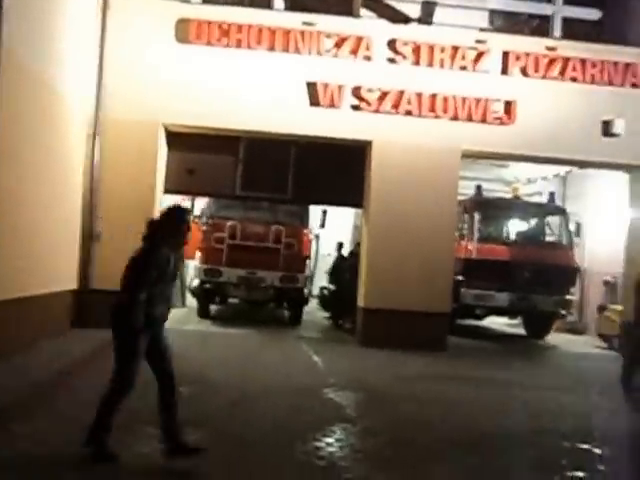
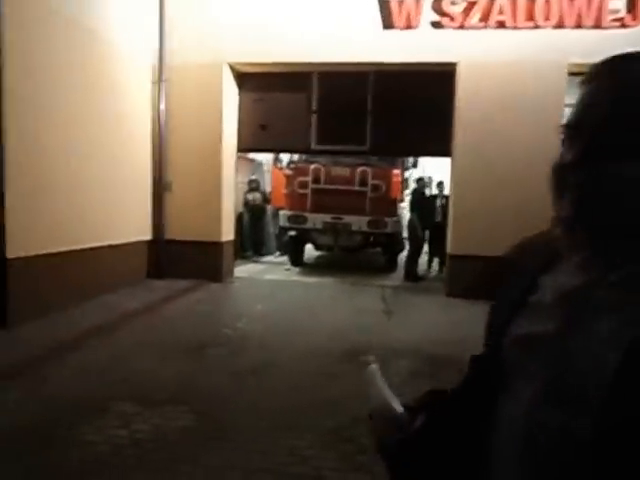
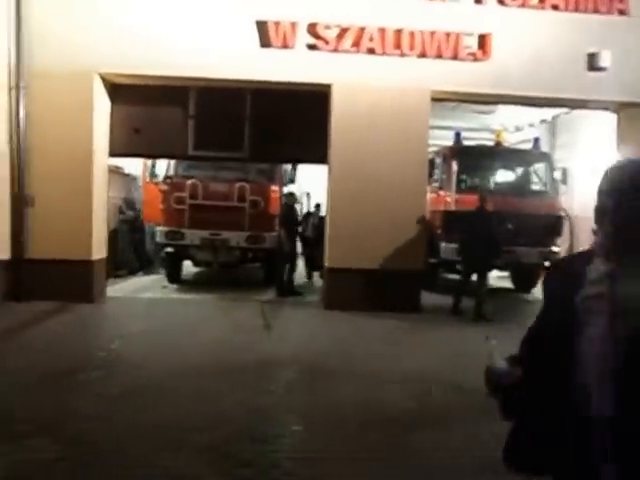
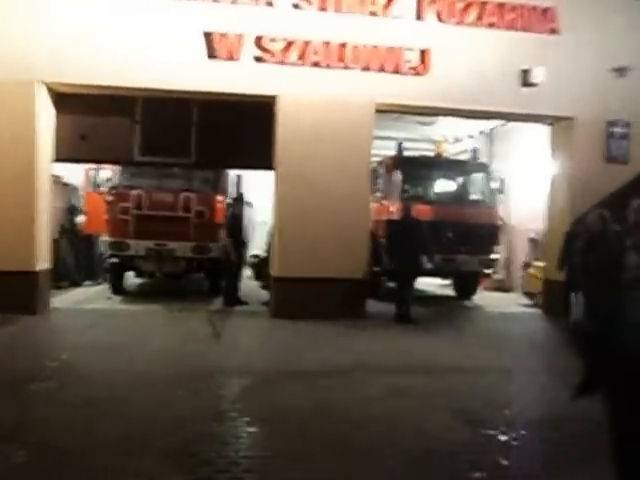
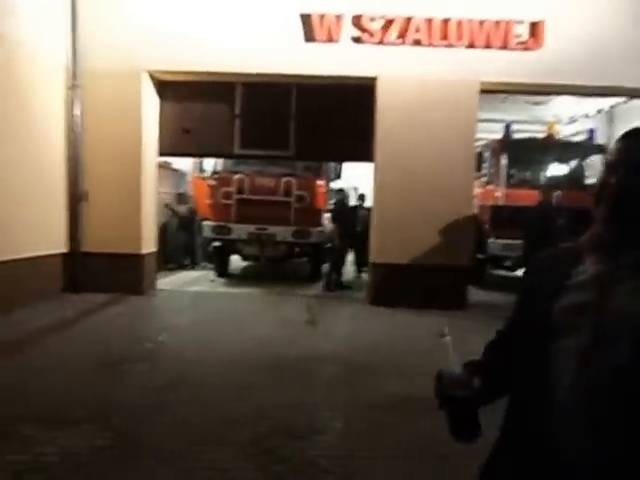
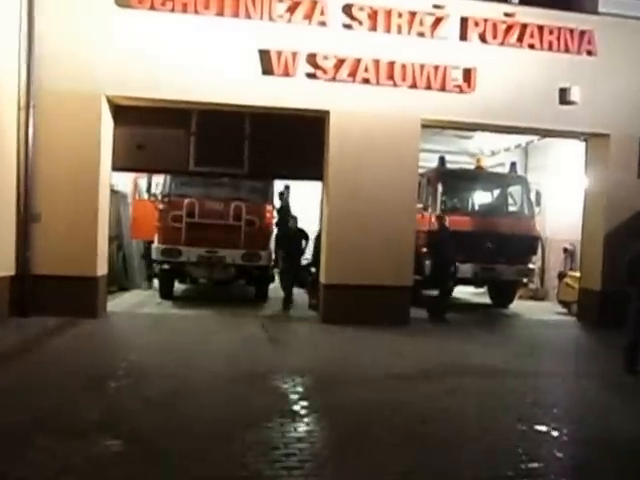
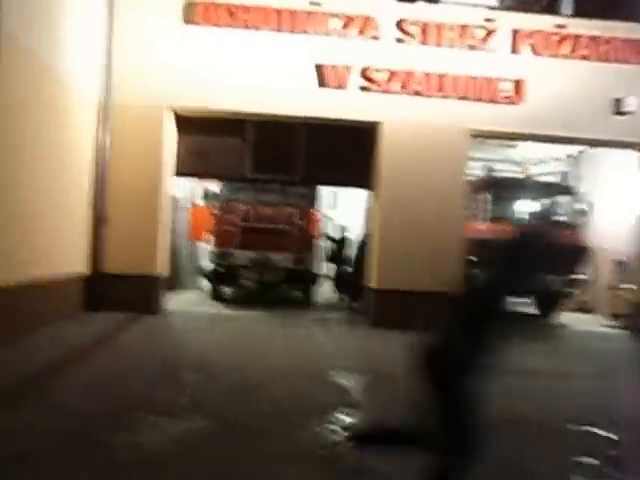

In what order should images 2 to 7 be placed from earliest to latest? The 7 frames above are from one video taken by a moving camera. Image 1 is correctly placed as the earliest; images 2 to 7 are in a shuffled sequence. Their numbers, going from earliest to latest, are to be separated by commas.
7, 6, 4, 3, 5, 2
